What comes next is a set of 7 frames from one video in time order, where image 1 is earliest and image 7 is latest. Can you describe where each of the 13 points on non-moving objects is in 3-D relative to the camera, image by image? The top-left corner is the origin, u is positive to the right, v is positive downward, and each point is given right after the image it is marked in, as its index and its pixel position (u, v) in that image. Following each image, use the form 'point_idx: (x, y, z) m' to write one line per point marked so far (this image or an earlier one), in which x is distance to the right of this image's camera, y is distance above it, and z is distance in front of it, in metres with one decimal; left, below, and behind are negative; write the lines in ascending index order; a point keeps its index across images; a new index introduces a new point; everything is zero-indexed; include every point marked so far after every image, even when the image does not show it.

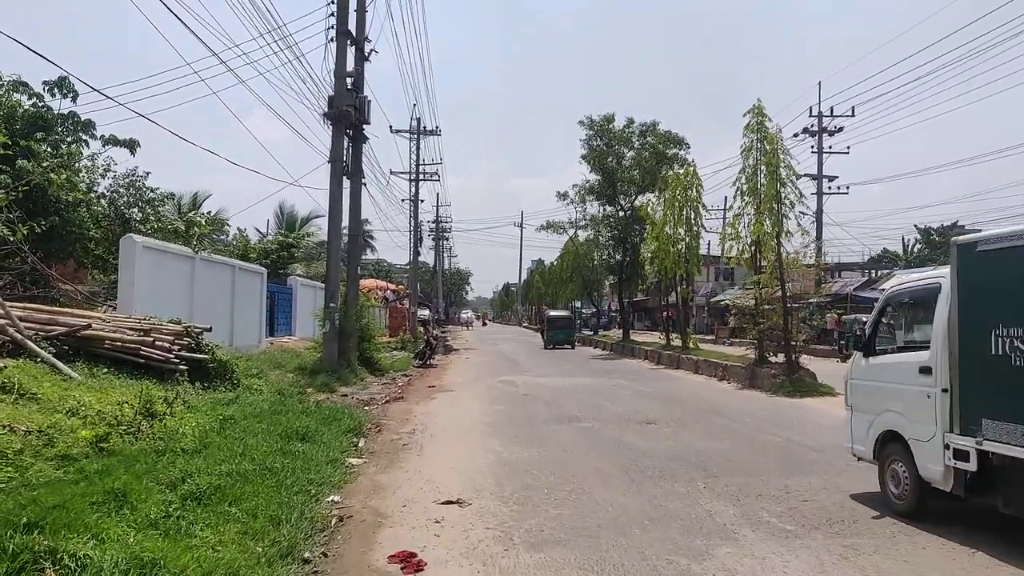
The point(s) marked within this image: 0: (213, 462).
0: (-2.5, -1.4, +7.7) m
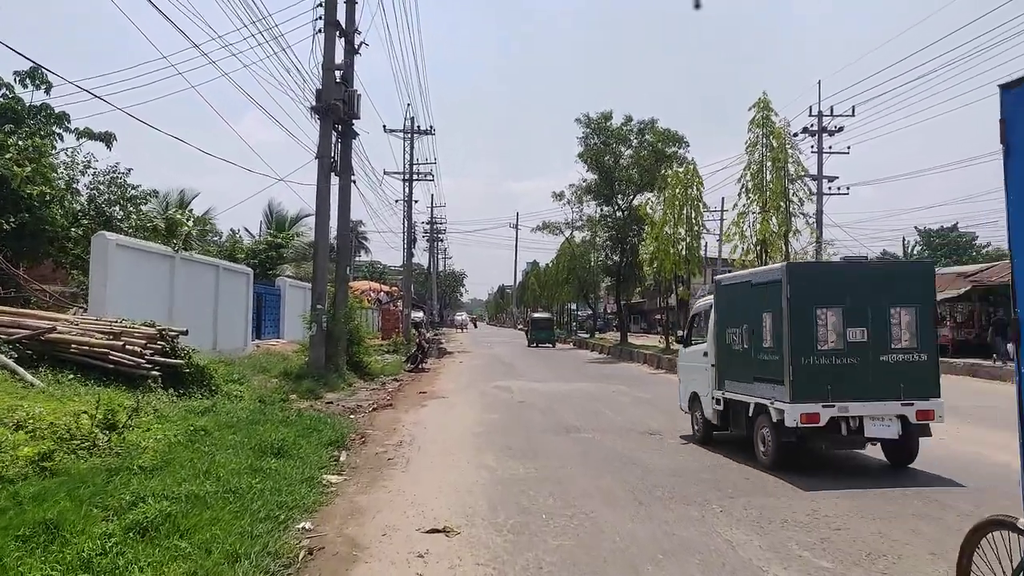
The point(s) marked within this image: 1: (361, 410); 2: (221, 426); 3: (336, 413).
0: (-2.5, -1.4, +6.9) m
1: (-2.4, -1.9, +14.6) m
2: (-3.3, -1.6, +10.8) m
3: (-2.6, -1.8, +13.7) m
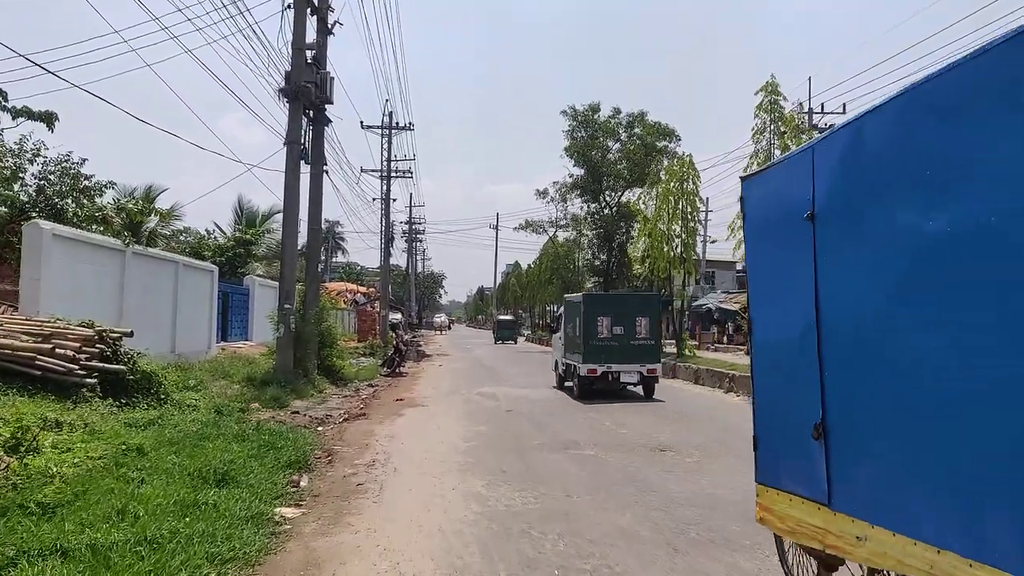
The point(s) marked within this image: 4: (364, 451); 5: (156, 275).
0: (-2.5, -1.4, +5.3) m
1: (-2.5, -1.9, +13.0) m
2: (-3.4, -1.5, +9.2) m
3: (-2.7, -1.8, +12.1) m
4: (-1.6, -1.8, +10.1) m
5: (-7.0, +0.3, +18.5) m
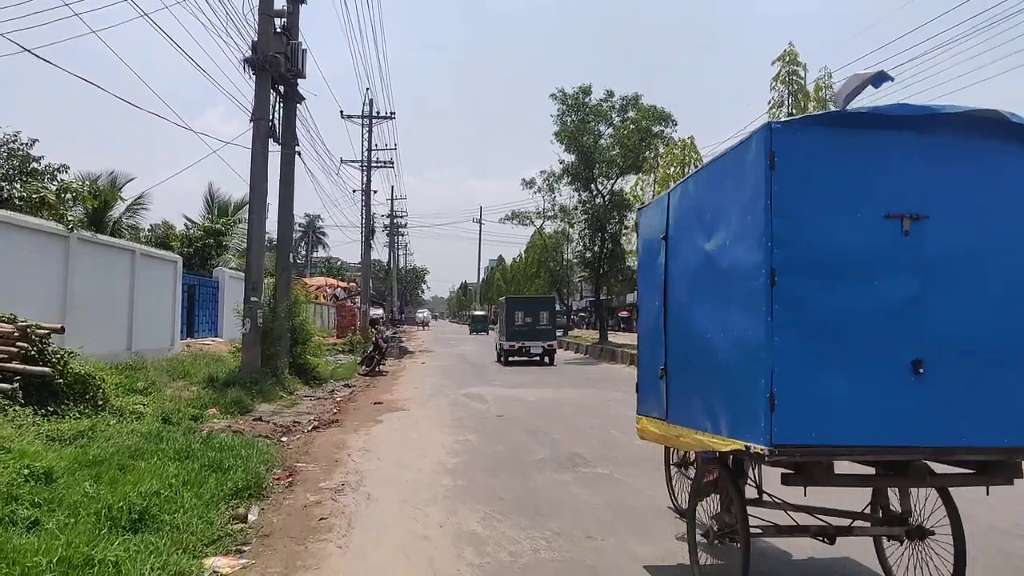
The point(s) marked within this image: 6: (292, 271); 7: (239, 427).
0: (-2.4, -1.3, +3.7) m
1: (-2.6, -1.7, +11.4) m
2: (-3.4, -1.4, +7.5) m
3: (-2.8, -1.6, +10.4) m
4: (-1.6, -1.6, +8.5) m
5: (-7.2, +0.4, +16.8) m
6: (-4.4, +0.3, +18.7) m
7: (-3.2, -1.6, +10.9) m
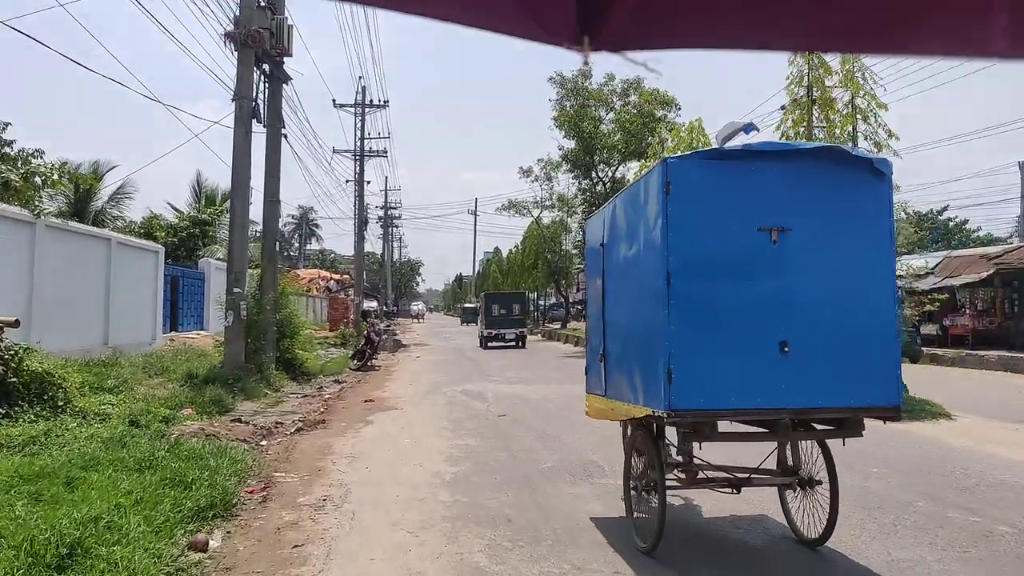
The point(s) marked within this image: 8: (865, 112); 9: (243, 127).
0: (-2.4, -1.2, +2.6) m
1: (-2.6, -1.6, +10.4) m
2: (-3.4, -1.3, +6.5) m
3: (-2.7, -1.5, +9.4) m
4: (-1.6, -1.5, +7.5) m
5: (-7.2, +0.6, +15.7) m
6: (-4.4, +0.5, +17.7) m
7: (-3.1, -1.5, +9.9) m
8: (+4.4, +2.2, +11.8) m
9: (-4.5, +2.7, +15.8) m
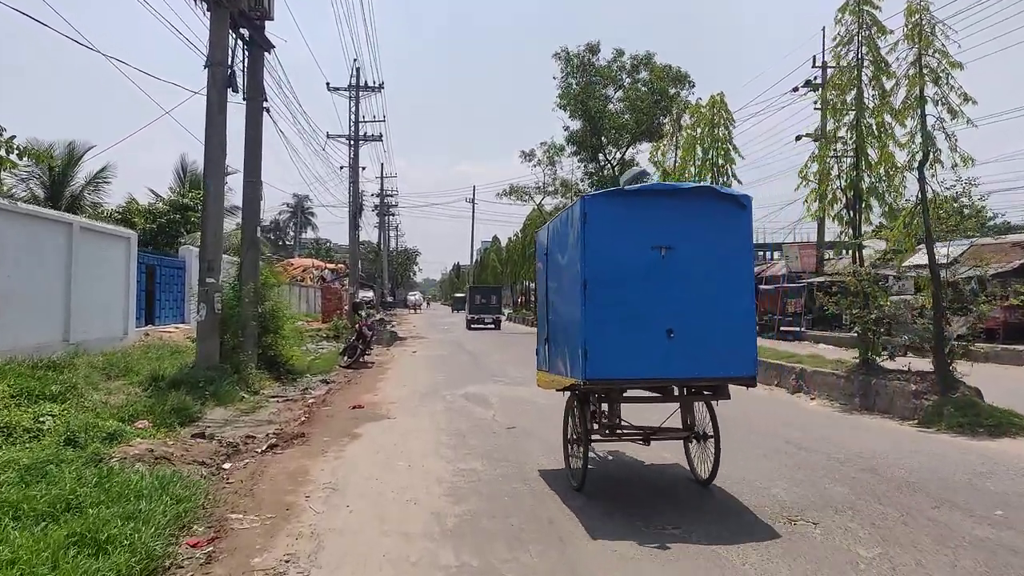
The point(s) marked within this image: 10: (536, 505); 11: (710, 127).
0: (-2.2, -1.2, +1.0) m
1: (-2.5, -1.5, +8.7) m
2: (-3.2, -1.3, +4.9) m
3: (-2.6, -1.4, +7.8) m
4: (-1.4, -1.5, +5.8) m
5: (-7.1, +0.7, +14.0) m
6: (-4.3, +0.7, +16.0) m
7: (-3.0, -1.4, +8.3) m
8: (+4.5, +2.3, +10.1) m
9: (-4.4, +2.8, +14.0) m
10: (+0.2, -1.4, +6.4) m
11: (+4.0, +3.3, +19.5) m
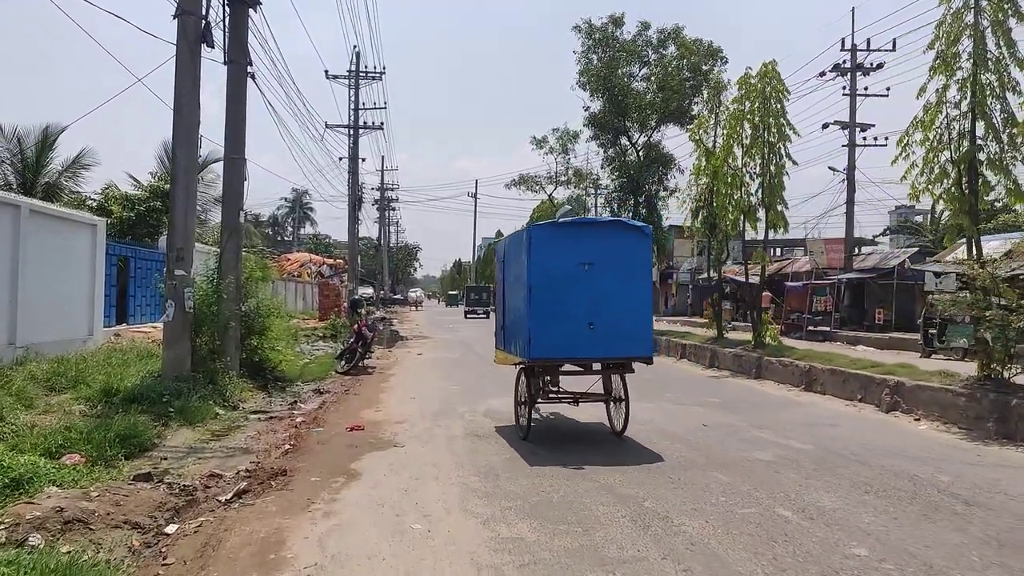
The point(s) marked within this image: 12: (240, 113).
0: (-1.8, -1.2, -1.3) m
1: (-2.1, -1.5, +6.4) m
2: (-2.9, -1.2, +2.5) m
3: (-2.3, -1.4, +5.5) m
4: (-1.1, -1.4, +3.5) m
5: (-6.7, +0.8, +11.7) m
6: (-3.9, +0.8, +13.7) m
7: (-2.6, -1.3, +6.0) m
8: (+4.9, +2.4, +7.8) m
9: (-4.0, +2.9, +11.7) m
10: (+0.6, -1.4, +4.1) m
11: (+4.4, +3.4, +17.1) m
12: (-4.0, +2.6, +13.9) m
